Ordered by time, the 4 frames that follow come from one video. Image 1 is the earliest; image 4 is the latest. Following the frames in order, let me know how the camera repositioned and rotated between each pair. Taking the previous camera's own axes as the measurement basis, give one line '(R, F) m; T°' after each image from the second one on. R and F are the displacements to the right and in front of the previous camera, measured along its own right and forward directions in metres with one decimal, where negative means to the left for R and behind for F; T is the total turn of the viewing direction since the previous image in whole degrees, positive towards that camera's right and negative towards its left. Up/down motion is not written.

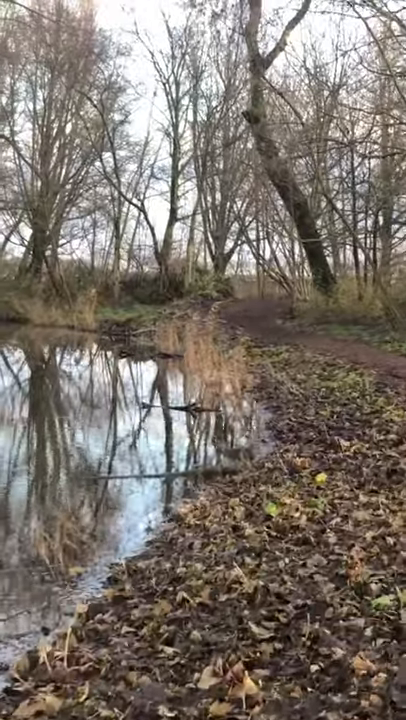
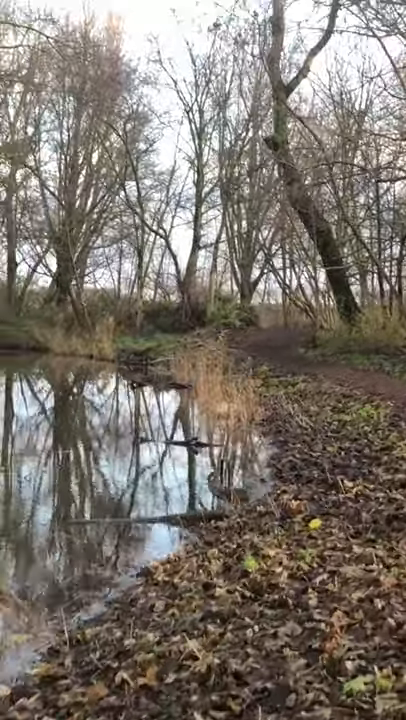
(+0.2, +0.5) m; -2°
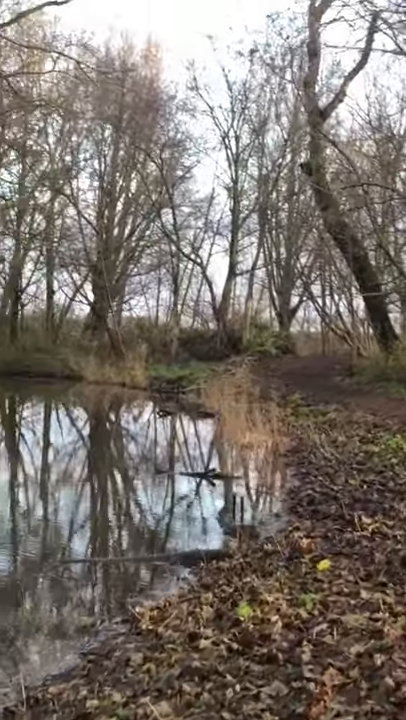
(+0.2, +0.3) m; -2°
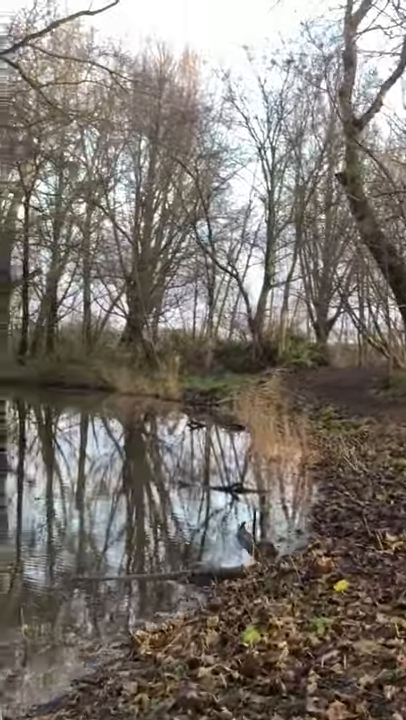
(+0.1, +0.2) m; -2°
